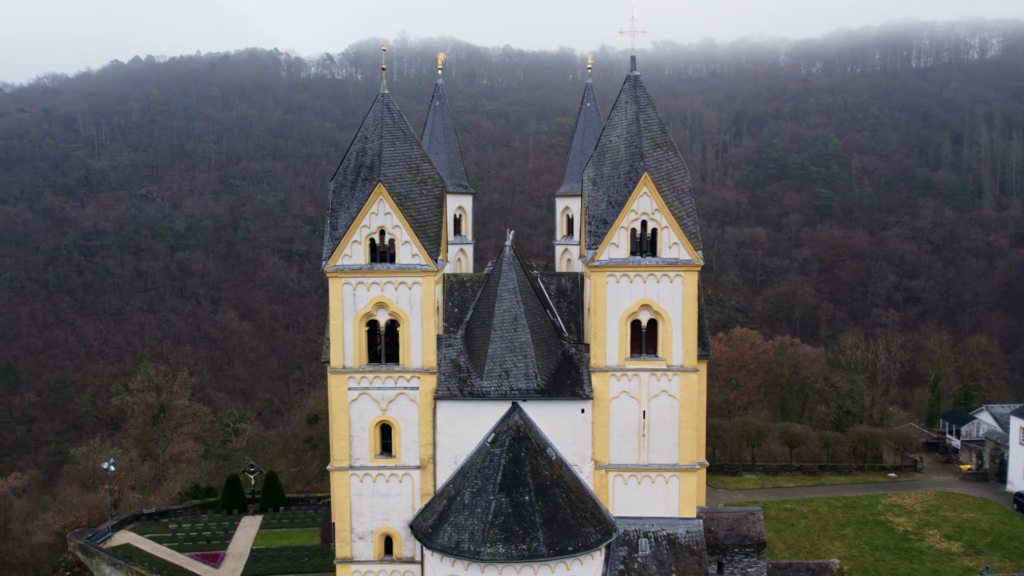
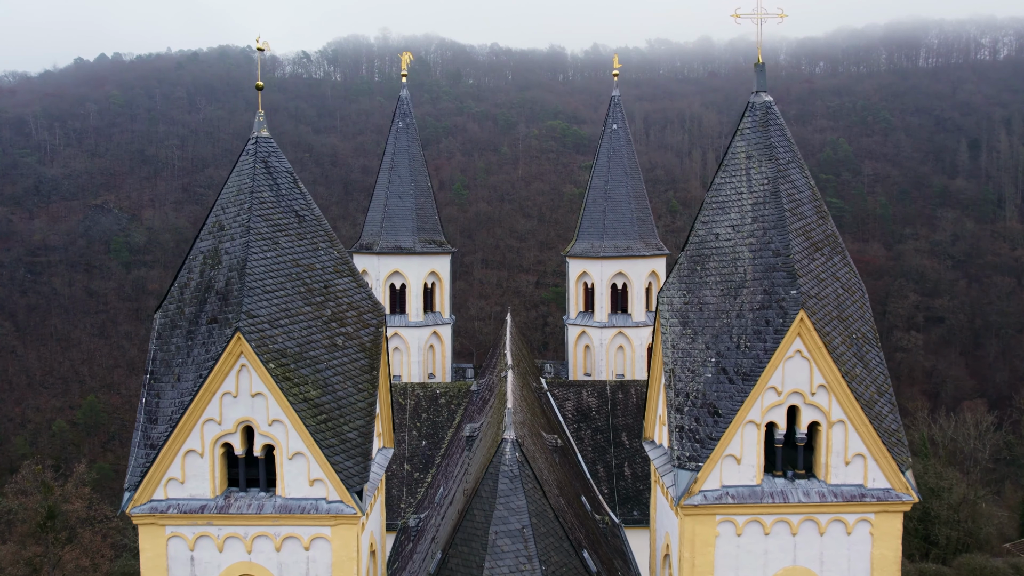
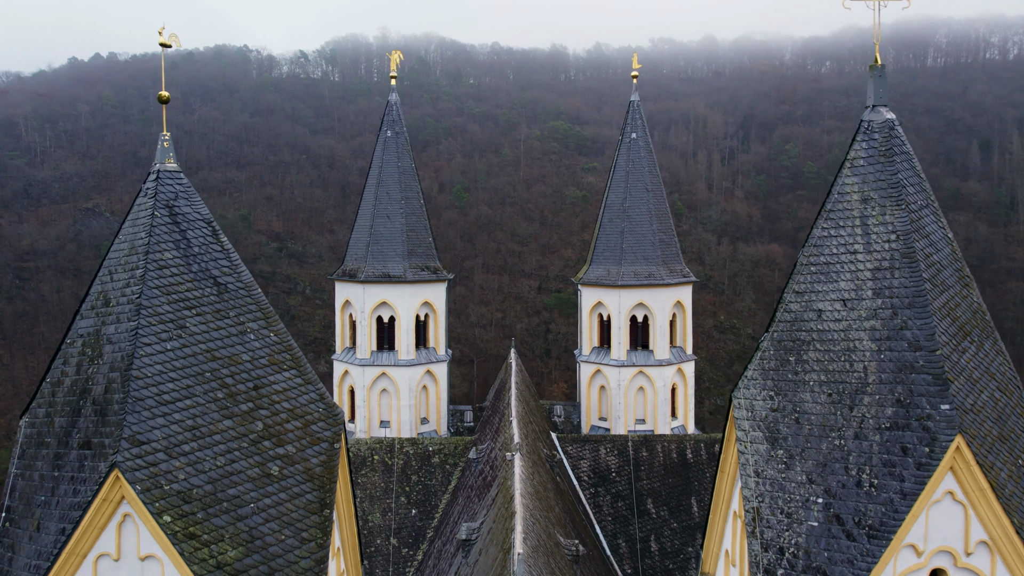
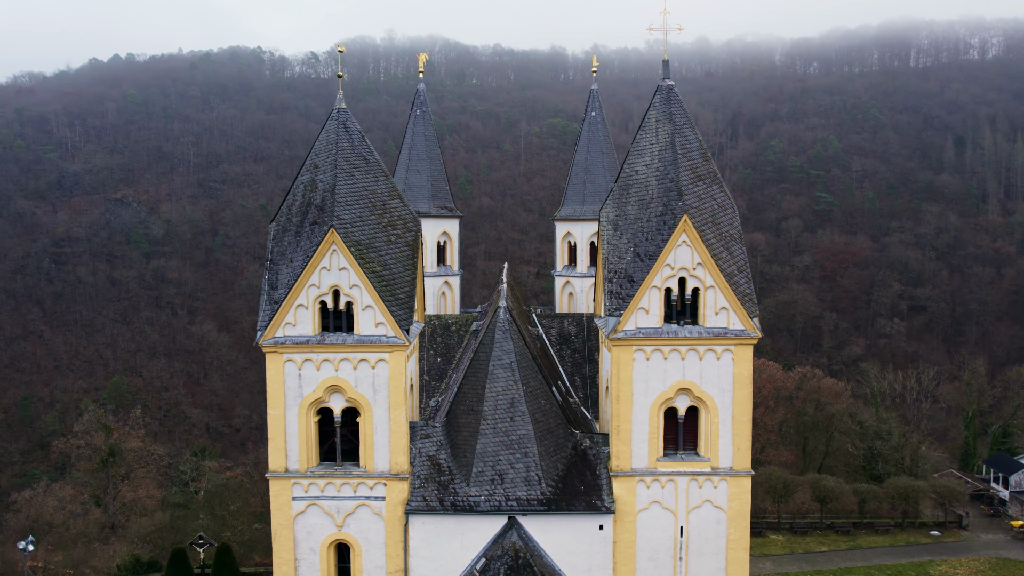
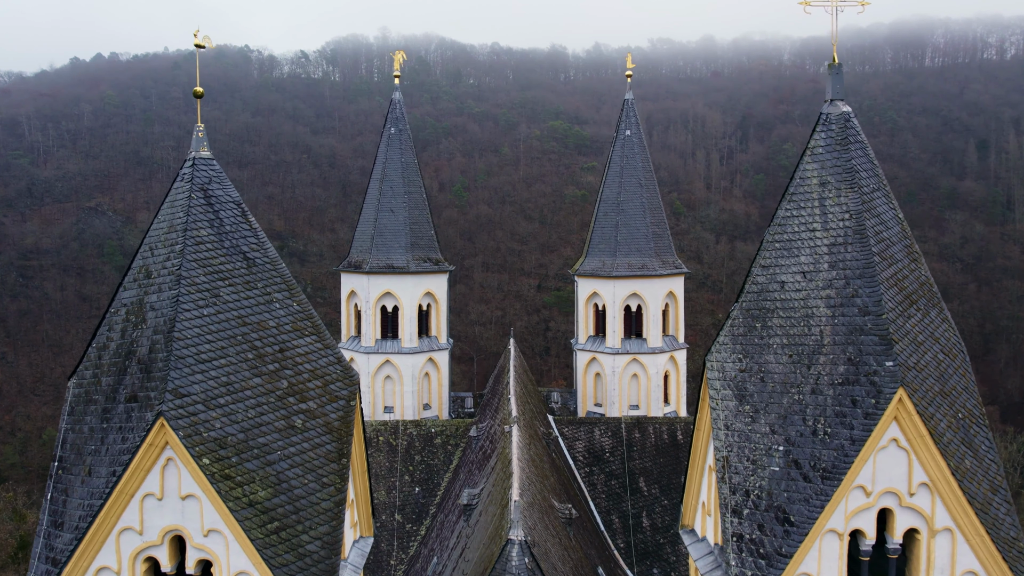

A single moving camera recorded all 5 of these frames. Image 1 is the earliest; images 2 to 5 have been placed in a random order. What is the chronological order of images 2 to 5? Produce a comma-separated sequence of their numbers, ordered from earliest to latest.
4, 2, 5, 3
